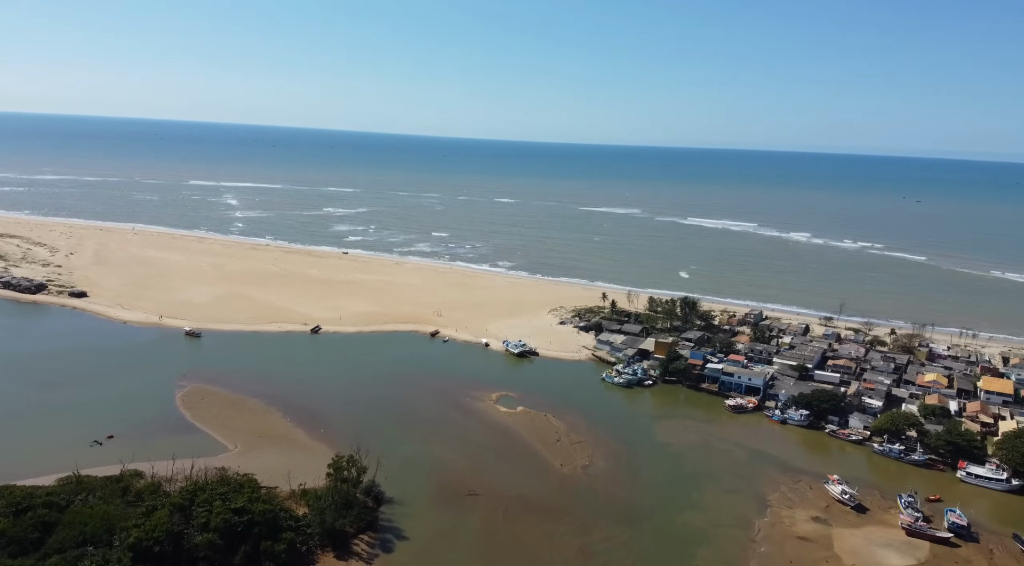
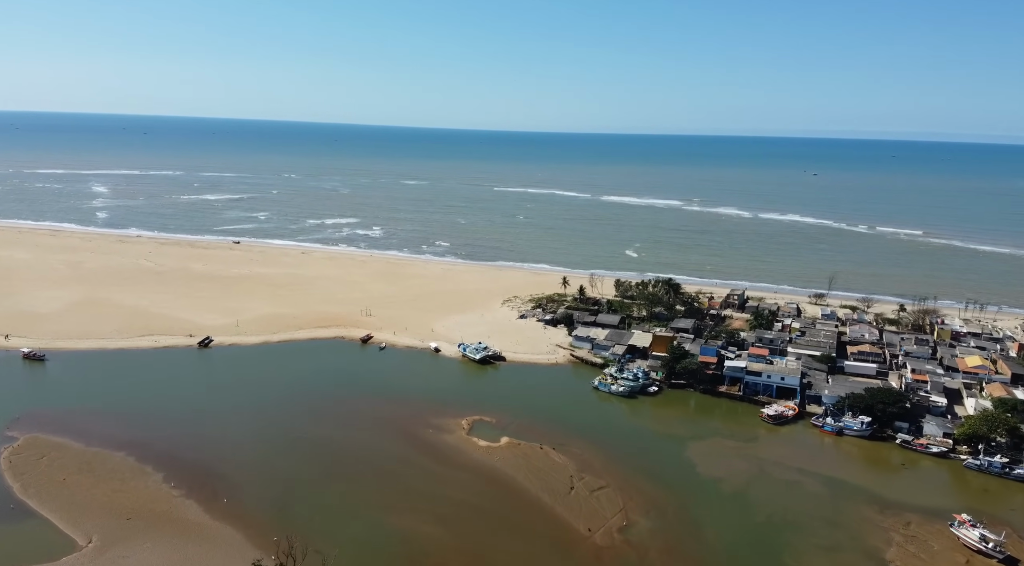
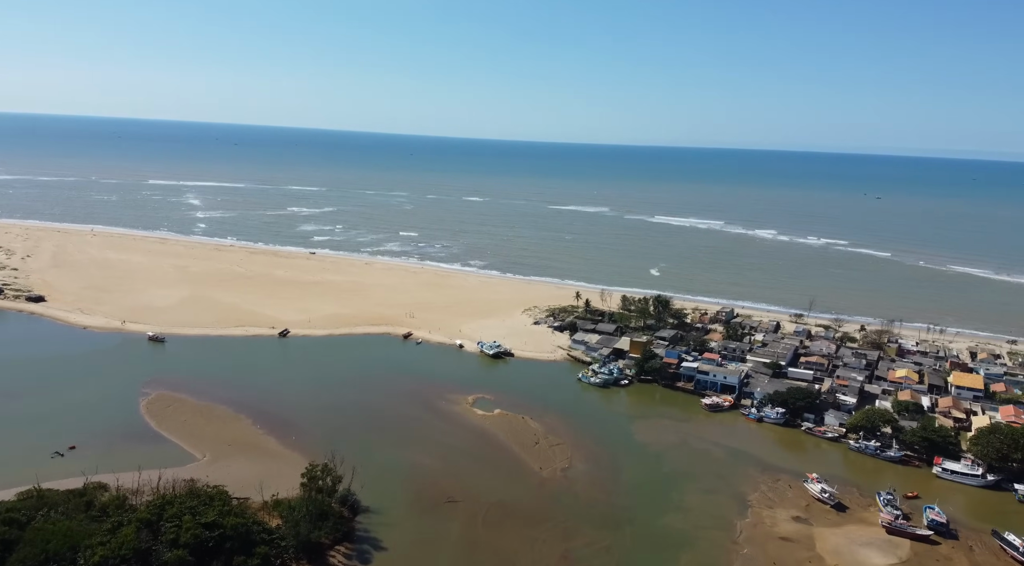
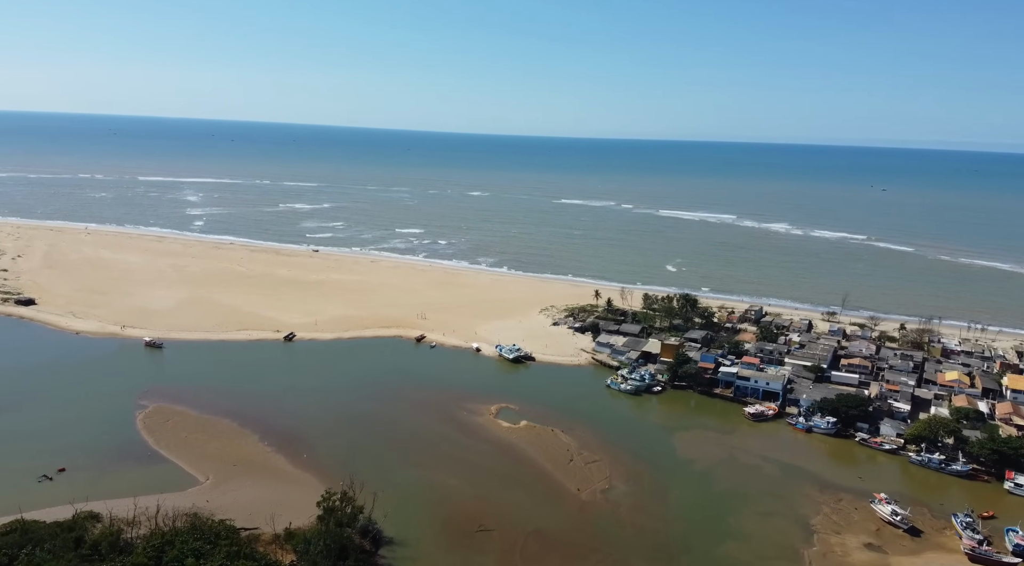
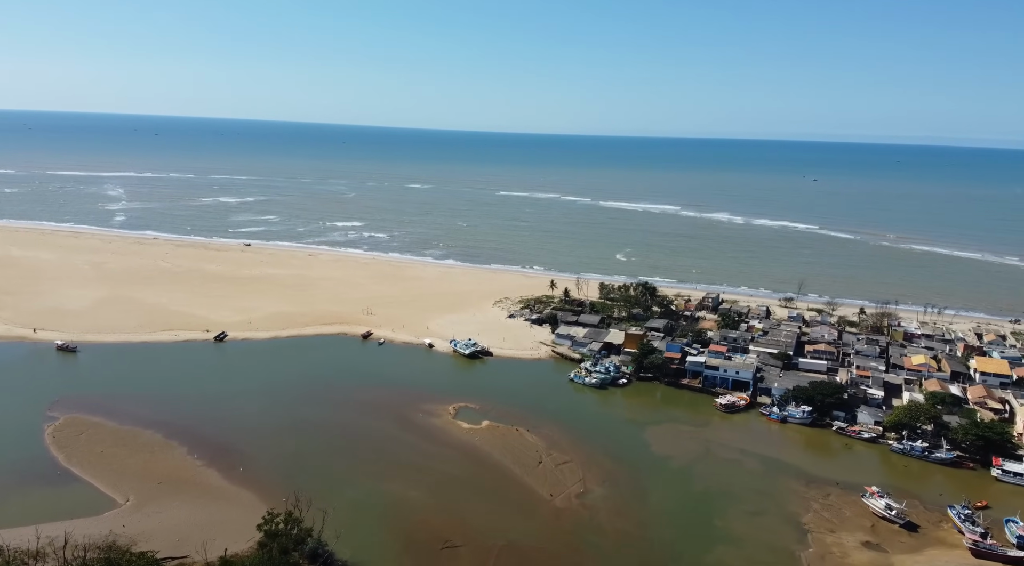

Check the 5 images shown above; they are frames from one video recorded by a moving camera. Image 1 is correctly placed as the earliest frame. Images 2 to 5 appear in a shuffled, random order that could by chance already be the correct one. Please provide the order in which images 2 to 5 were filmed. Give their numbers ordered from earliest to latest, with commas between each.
3, 4, 5, 2
